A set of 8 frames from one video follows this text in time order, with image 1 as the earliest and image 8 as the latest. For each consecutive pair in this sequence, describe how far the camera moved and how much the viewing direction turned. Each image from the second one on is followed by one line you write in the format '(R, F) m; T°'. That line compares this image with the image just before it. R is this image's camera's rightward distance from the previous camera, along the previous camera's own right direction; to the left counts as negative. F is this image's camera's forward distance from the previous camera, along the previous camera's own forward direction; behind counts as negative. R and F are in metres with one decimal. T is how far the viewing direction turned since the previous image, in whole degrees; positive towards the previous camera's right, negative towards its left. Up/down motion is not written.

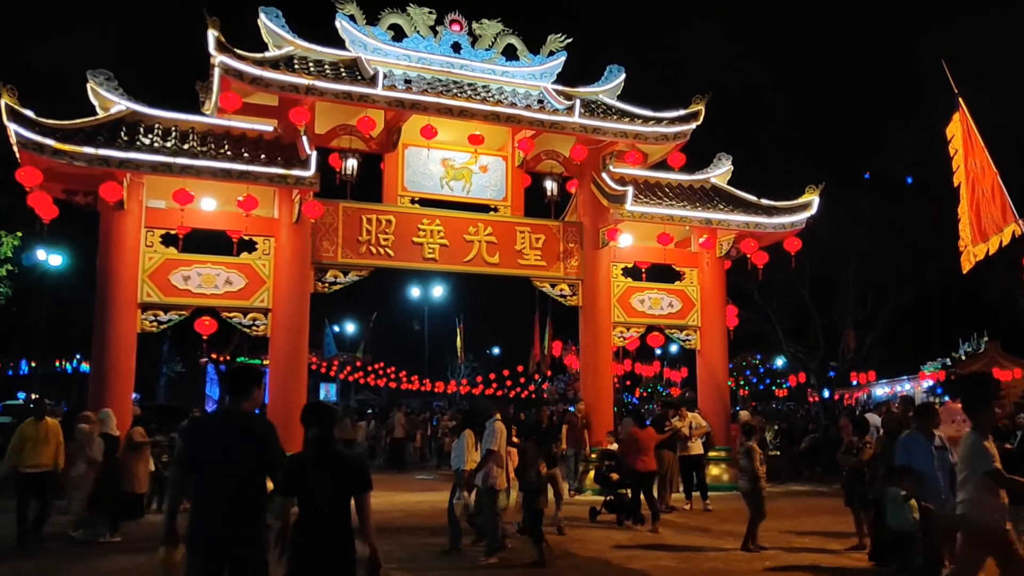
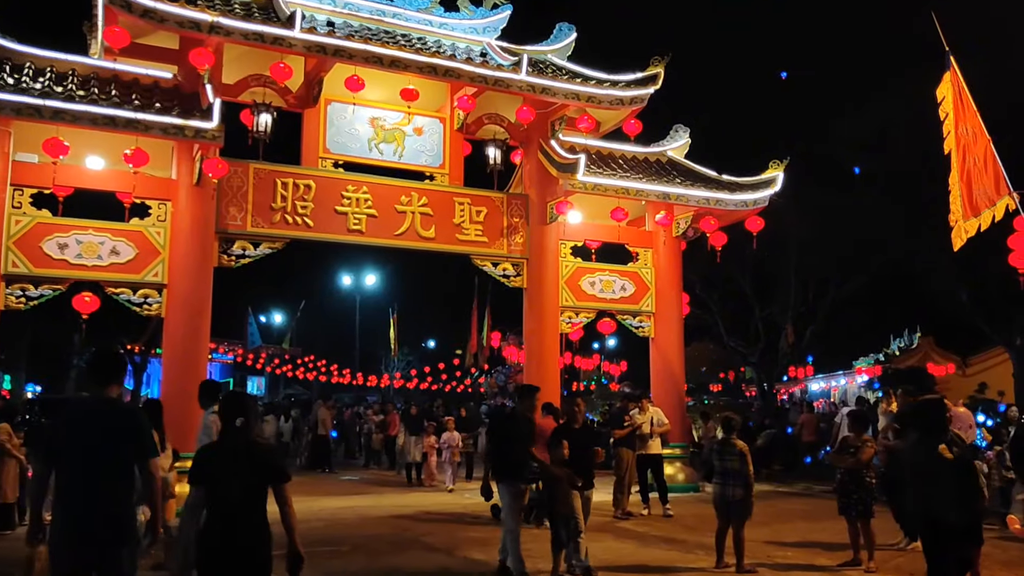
(0.0, +1.6) m; +4°
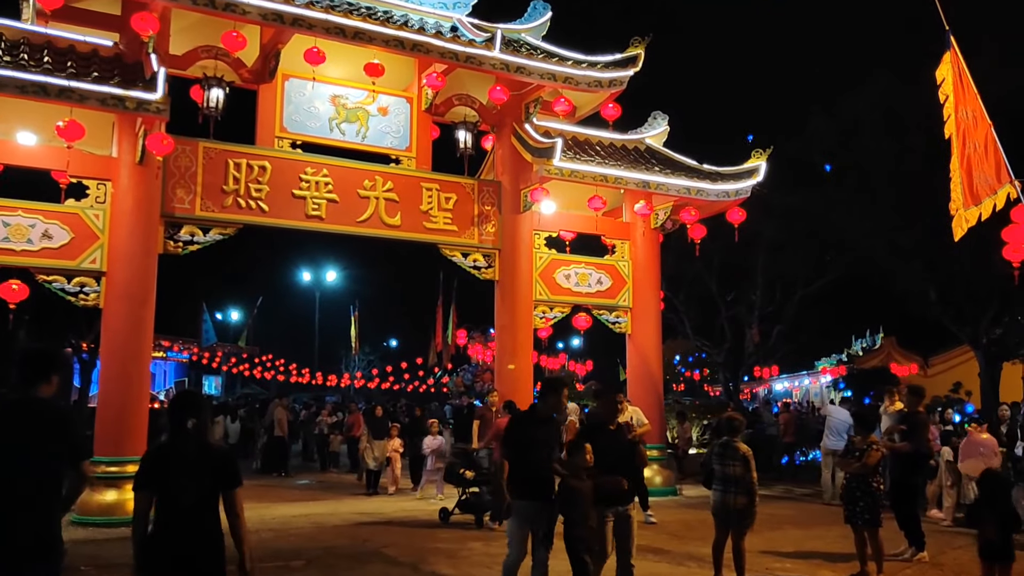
(-0.1, +0.8) m; +3°
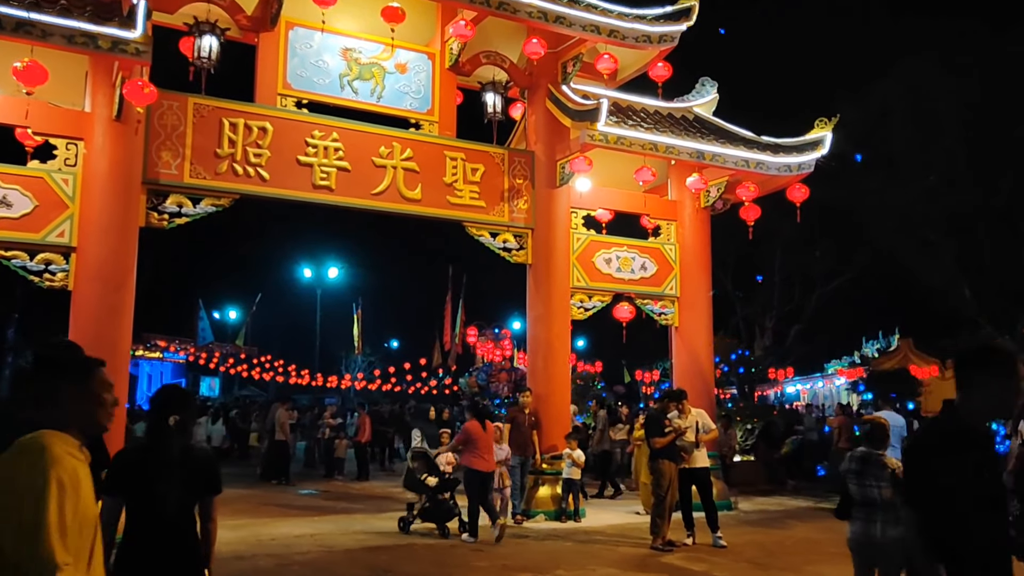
(-0.5, +1.6) m; 0°
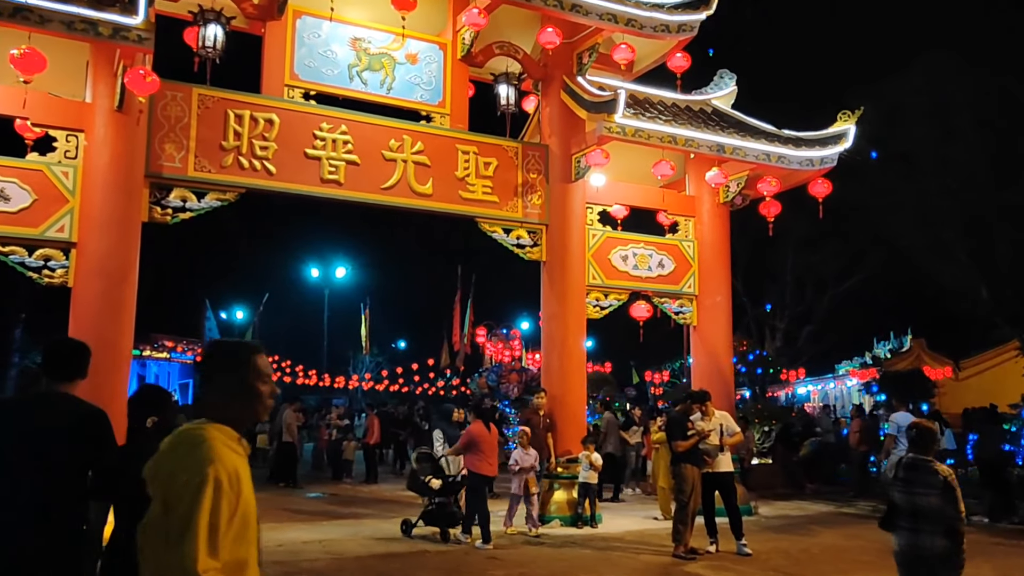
(-0.1, +0.3) m; 0°
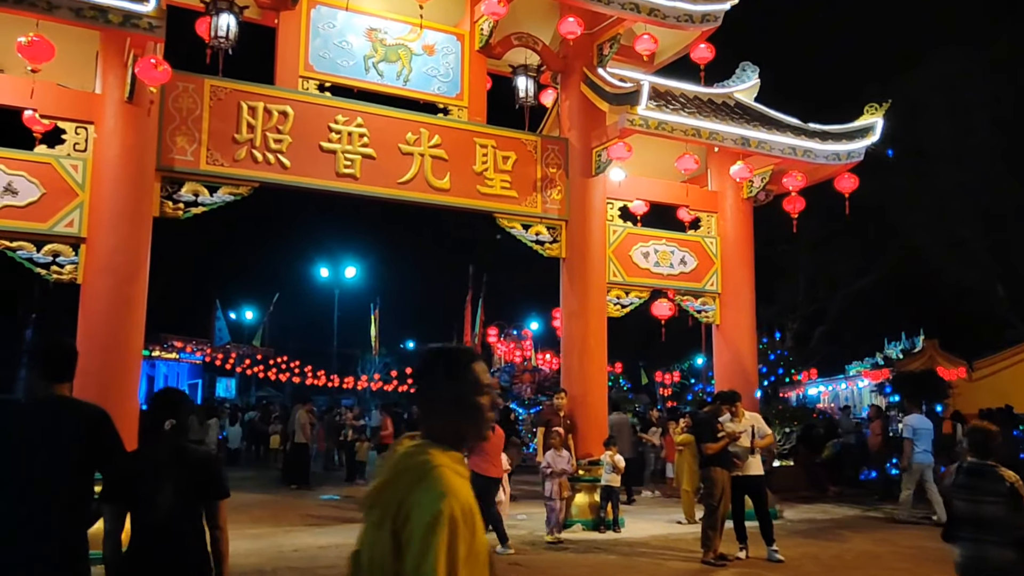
(-0.2, +0.3) m; 0°
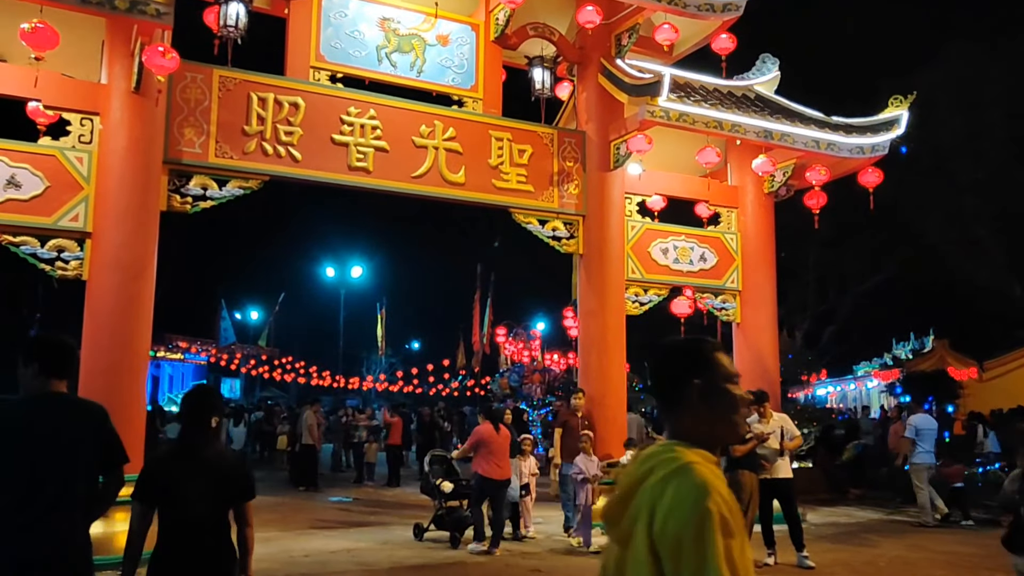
(-0.1, +0.3) m; 0°
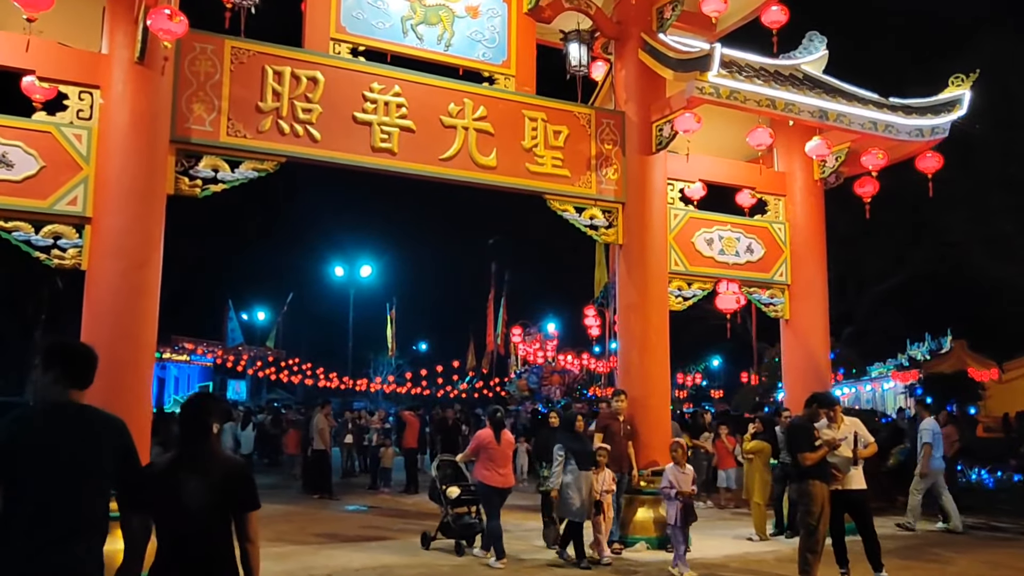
(-0.3, +0.8) m; 0°
